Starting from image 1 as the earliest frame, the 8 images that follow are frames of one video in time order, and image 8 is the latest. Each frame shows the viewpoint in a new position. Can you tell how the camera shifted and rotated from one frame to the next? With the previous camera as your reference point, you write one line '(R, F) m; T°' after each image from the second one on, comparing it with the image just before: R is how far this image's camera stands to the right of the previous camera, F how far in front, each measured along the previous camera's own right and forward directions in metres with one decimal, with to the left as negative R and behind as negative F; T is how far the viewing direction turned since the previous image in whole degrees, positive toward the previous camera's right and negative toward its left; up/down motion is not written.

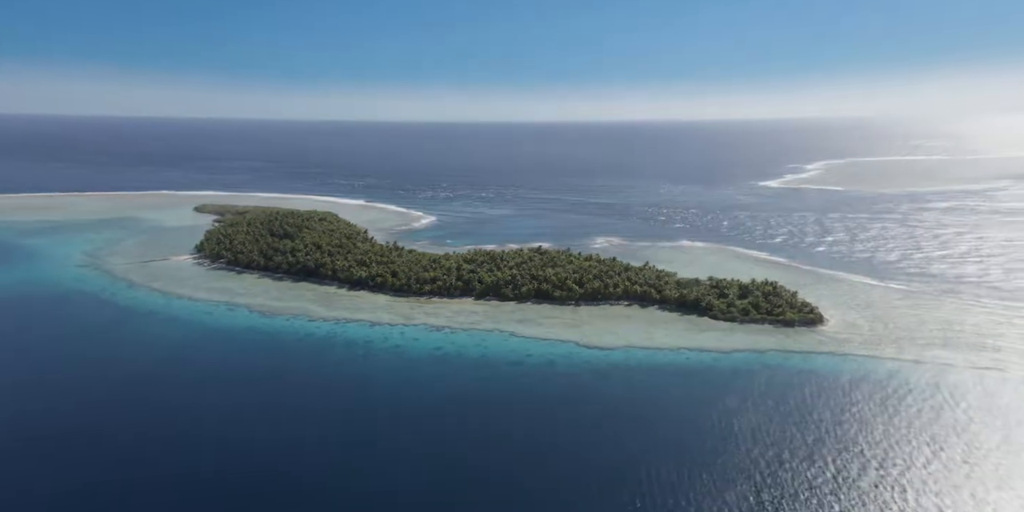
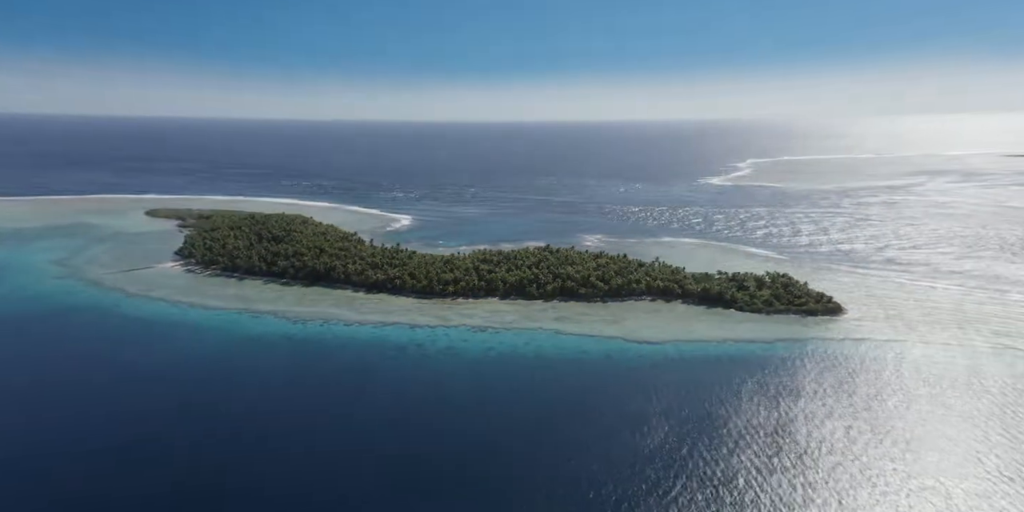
(-4.9, -0.1) m; +6°
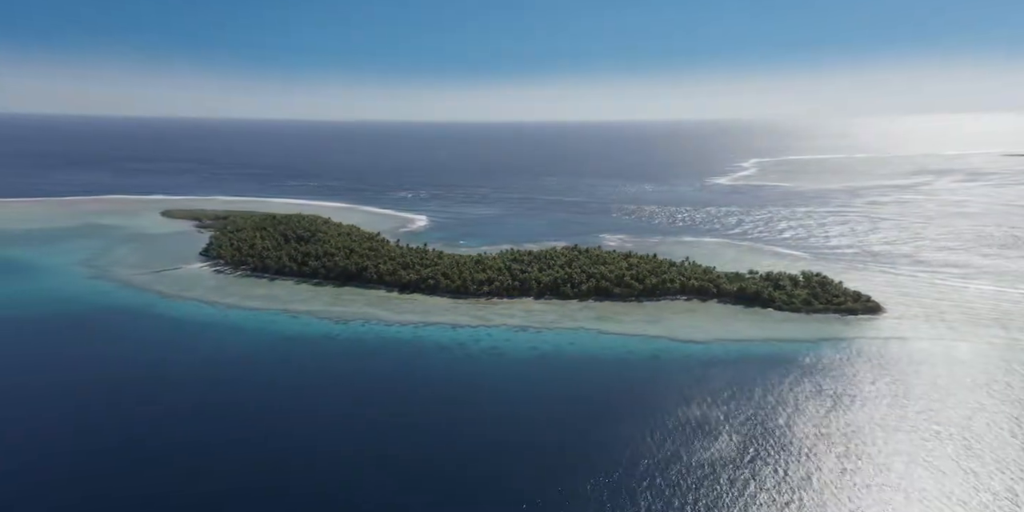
(-2.0, 0.0) m; 0°
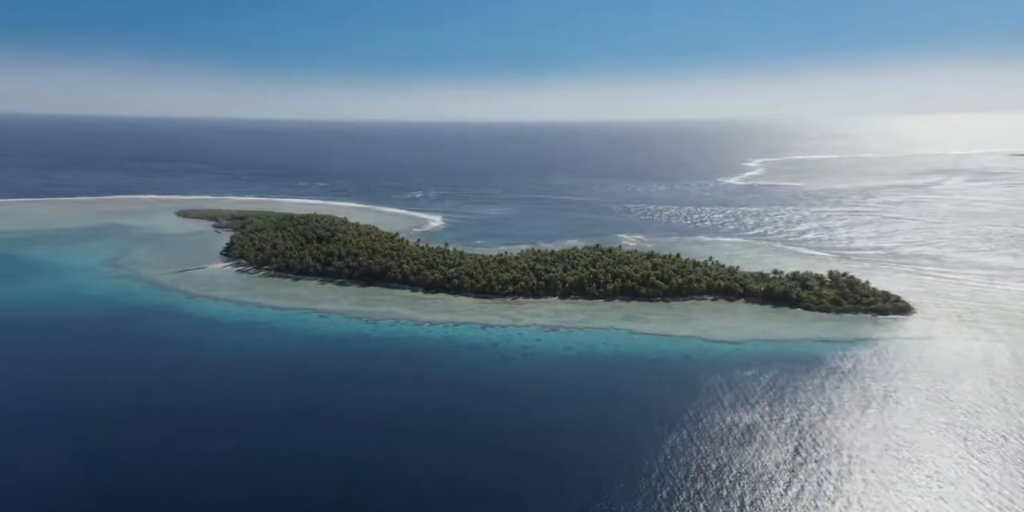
(-1.2, 0.0) m; 0°
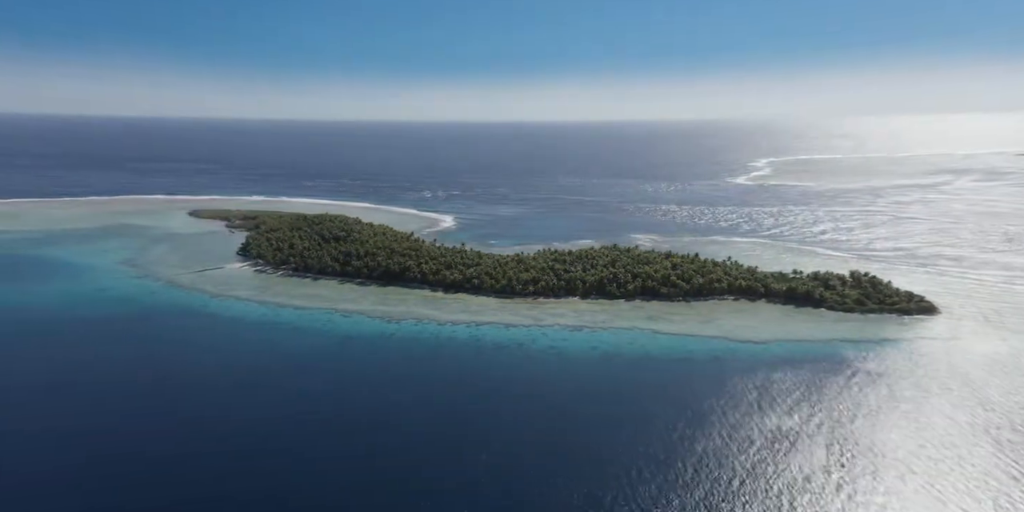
(-0.9, 0.0) m; 0°
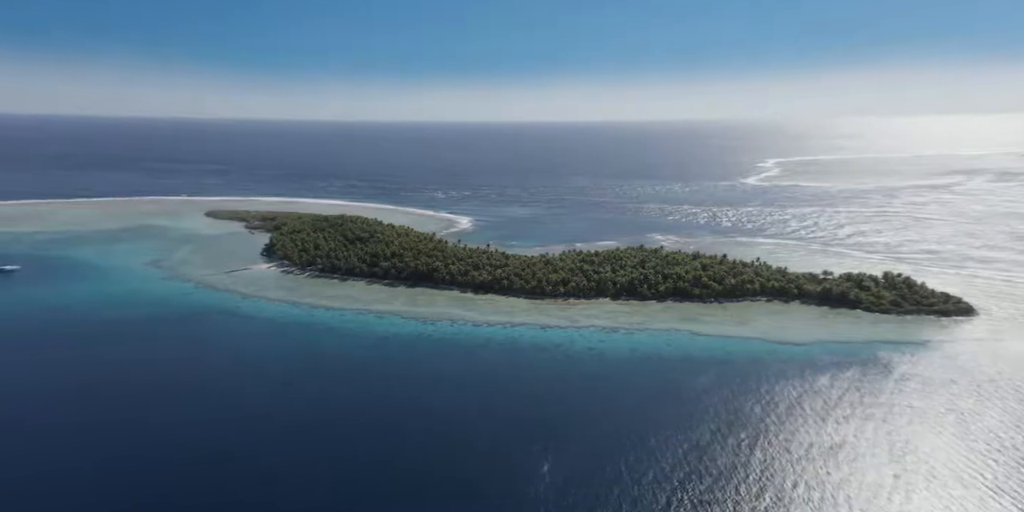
(-1.5, +0.1) m; 0°
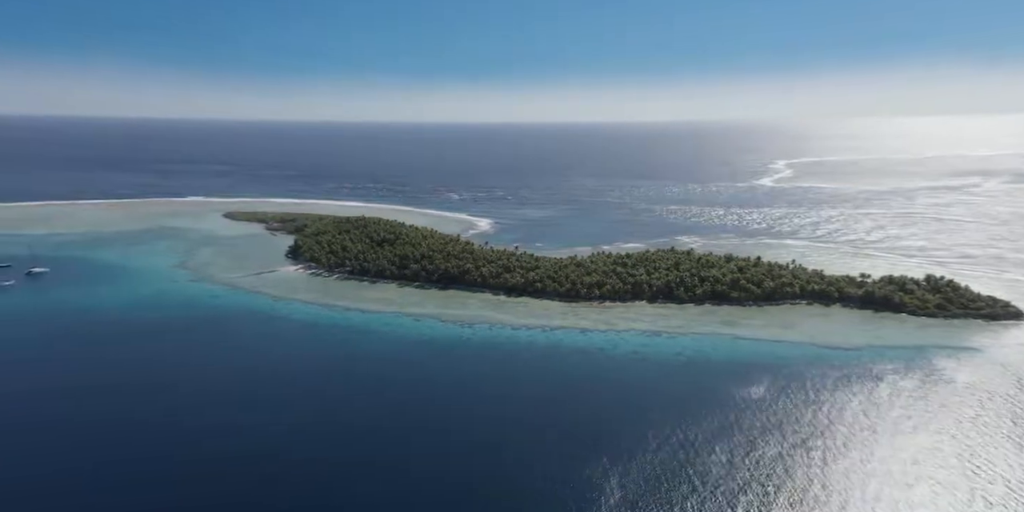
(-1.6, +0.4) m; 0°
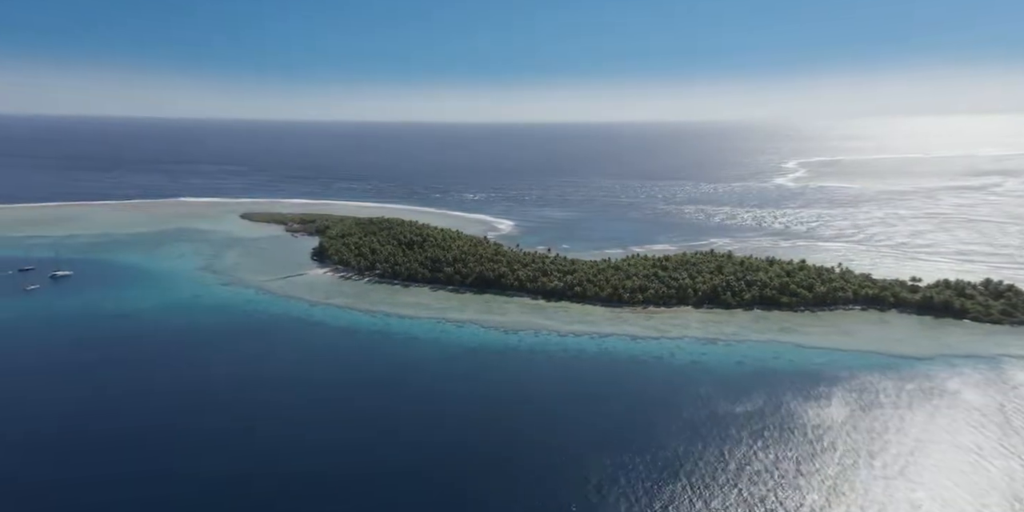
(-1.9, +1.0) m; 0°
